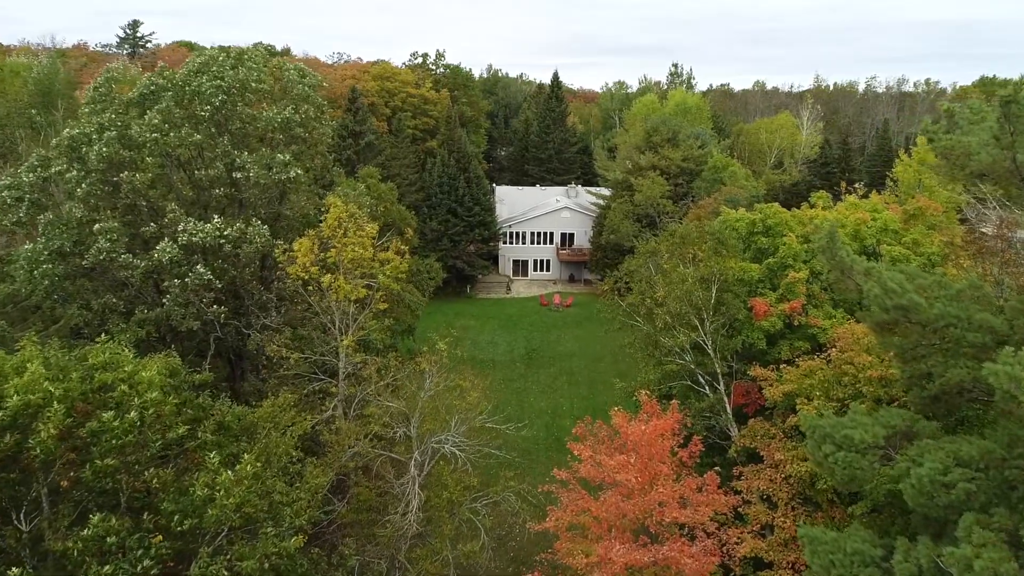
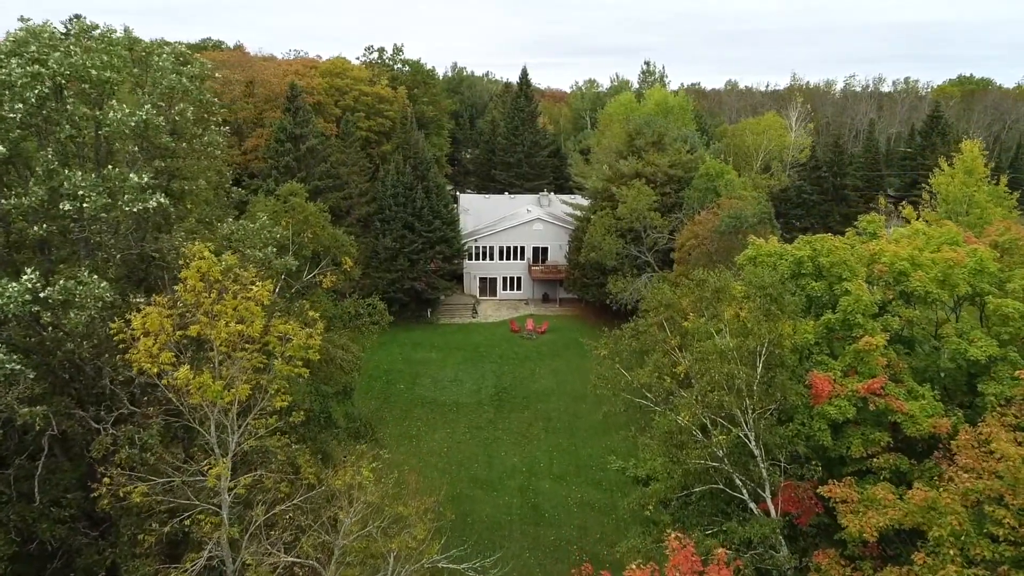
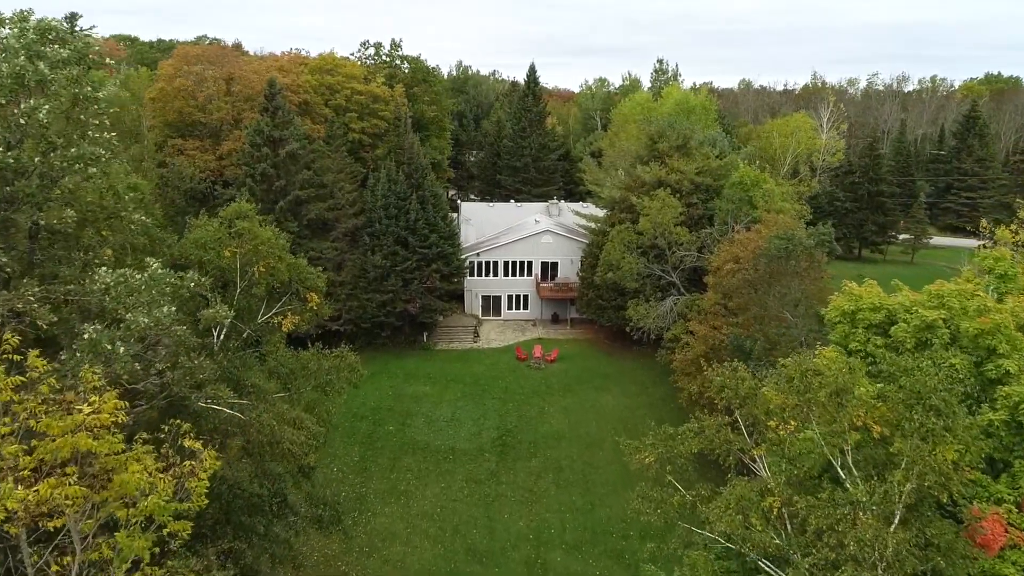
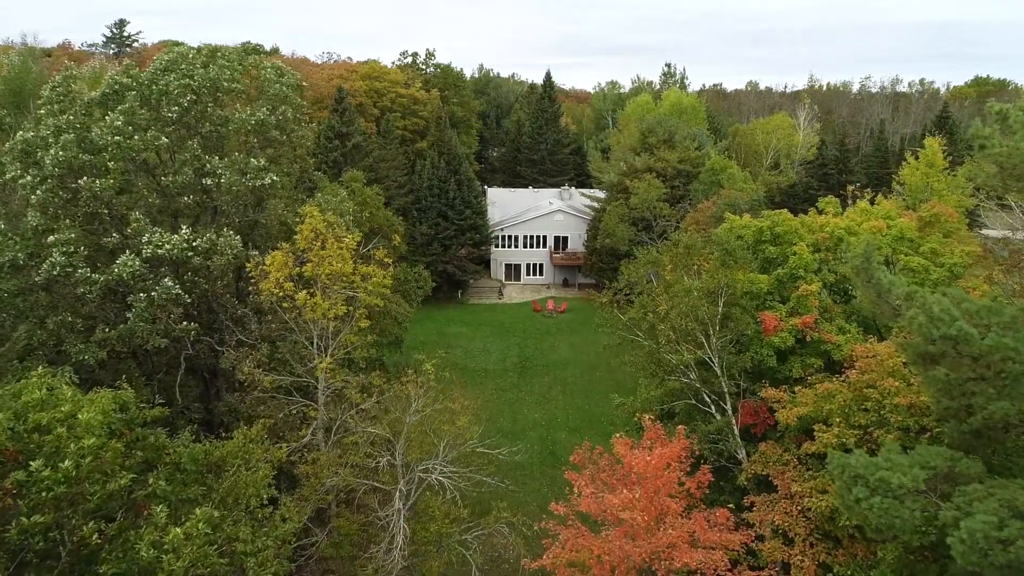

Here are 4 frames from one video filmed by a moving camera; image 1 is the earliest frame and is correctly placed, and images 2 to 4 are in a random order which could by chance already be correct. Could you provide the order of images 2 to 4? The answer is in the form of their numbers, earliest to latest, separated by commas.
4, 2, 3
